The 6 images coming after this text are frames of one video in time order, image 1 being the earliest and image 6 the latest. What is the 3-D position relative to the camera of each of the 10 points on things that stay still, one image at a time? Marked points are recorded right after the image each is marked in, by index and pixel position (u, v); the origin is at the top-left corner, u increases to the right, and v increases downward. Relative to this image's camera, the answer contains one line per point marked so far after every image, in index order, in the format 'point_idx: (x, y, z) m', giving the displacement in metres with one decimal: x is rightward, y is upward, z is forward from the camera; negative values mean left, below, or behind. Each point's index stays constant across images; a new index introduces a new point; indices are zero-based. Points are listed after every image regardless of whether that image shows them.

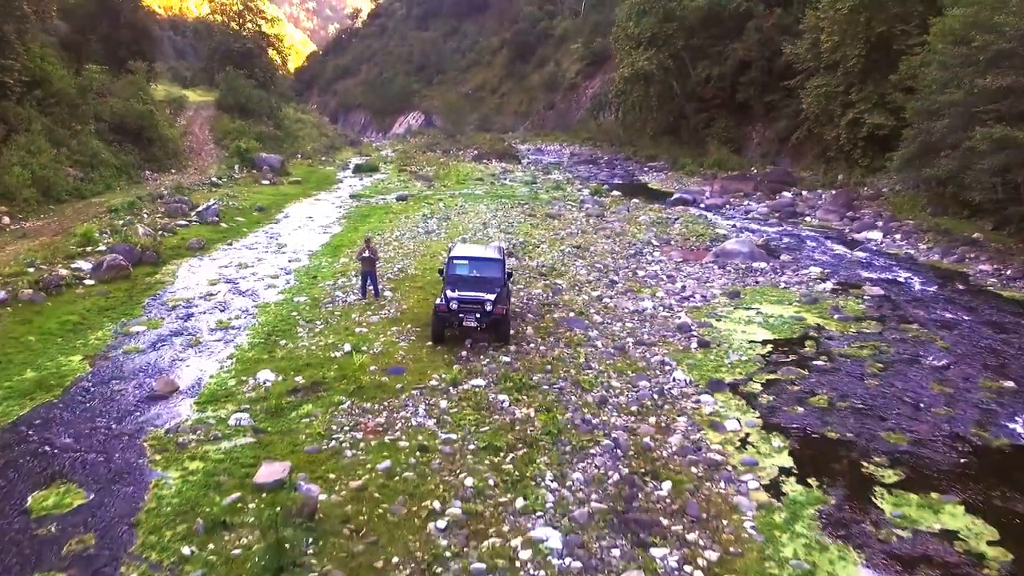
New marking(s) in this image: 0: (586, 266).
0: (+1.5, +0.4, +16.2) m
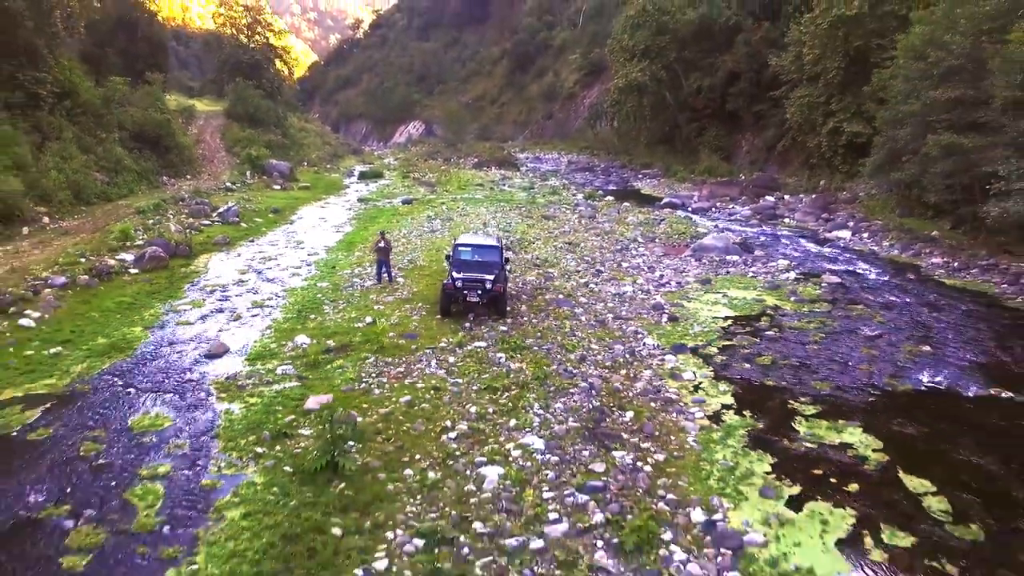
0: (+1.4, +0.7, +18.0) m
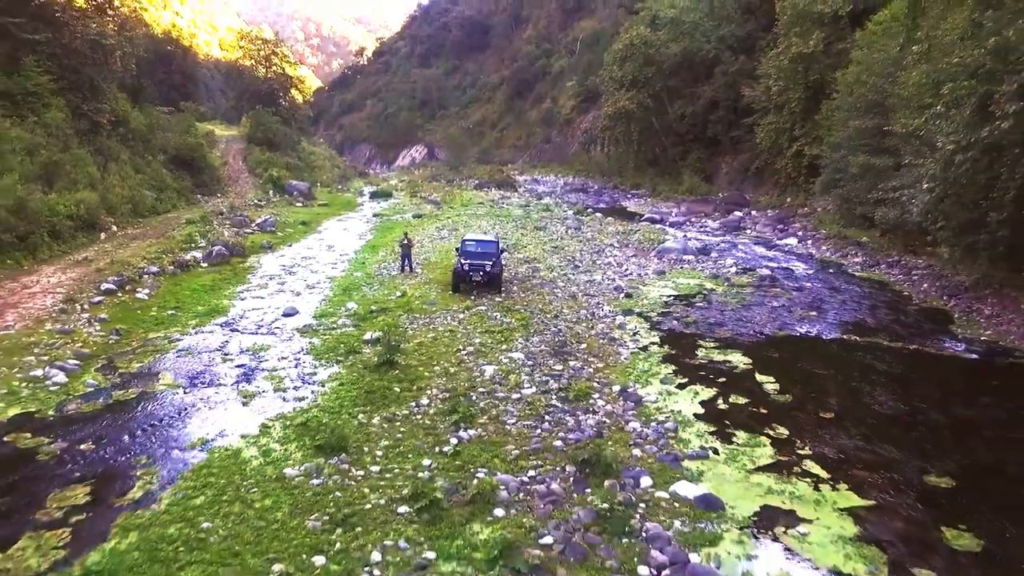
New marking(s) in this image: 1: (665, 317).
0: (+1.3, +0.9, +22.2) m
1: (+2.9, -0.5, +15.4) m
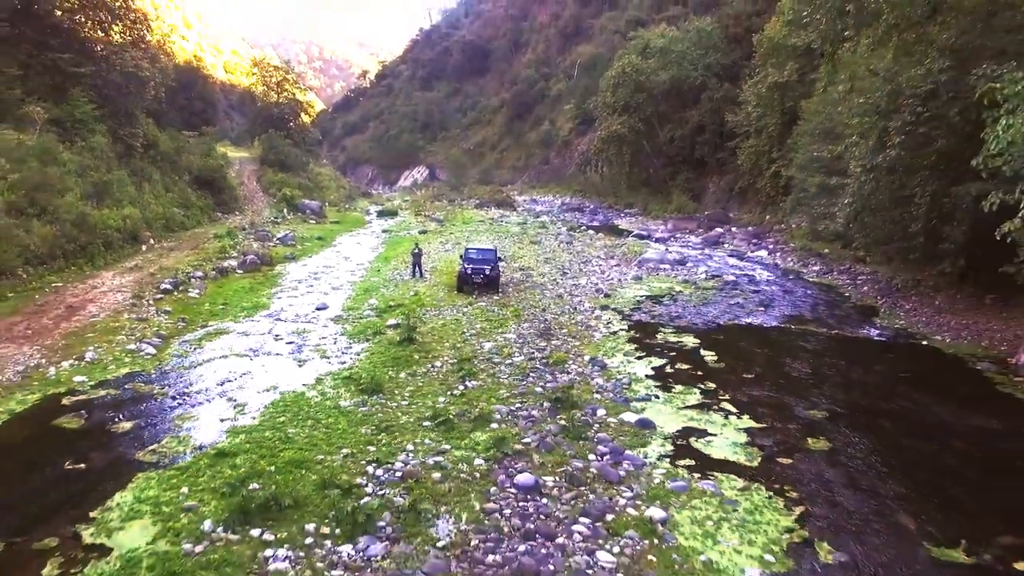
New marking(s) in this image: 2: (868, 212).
0: (+1.2, +0.7, +25.2) m
1: (+2.8, -0.5, +18.4) m
2: (+7.8, +1.7, +17.7) m
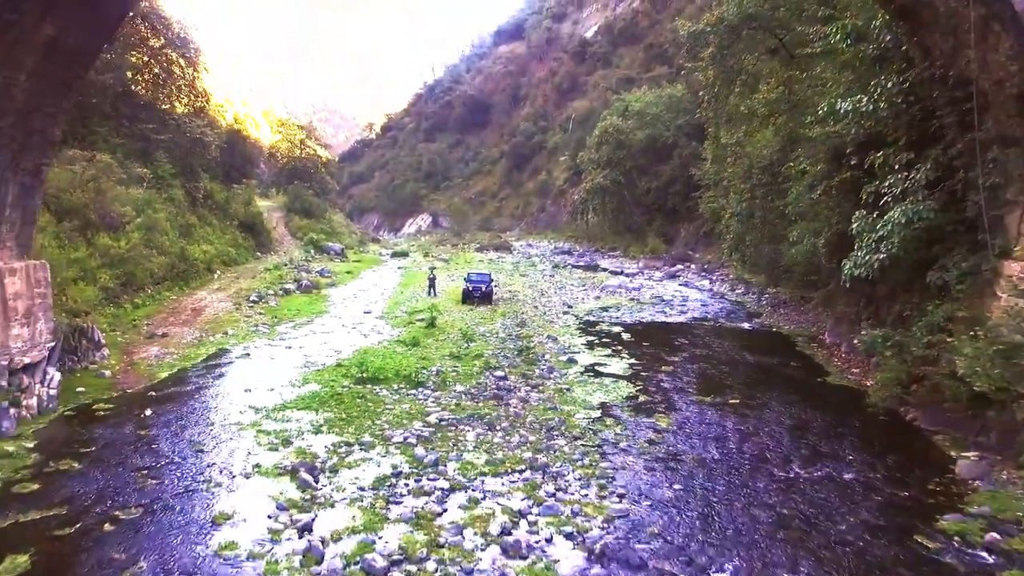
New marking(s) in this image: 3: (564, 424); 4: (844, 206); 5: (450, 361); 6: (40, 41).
0: (+0.8, 0.0, +32.9) m
1: (+2.5, -0.9, +26.0) m
2: (+7.5, +1.4, +25.4) m
3: (+0.8, -2.1, +12.5) m
4: (+6.4, +1.6, +15.7) m
5: (-1.3, -1.6, +17.0) m
6: (-6.3, +3.3, +10.8) m
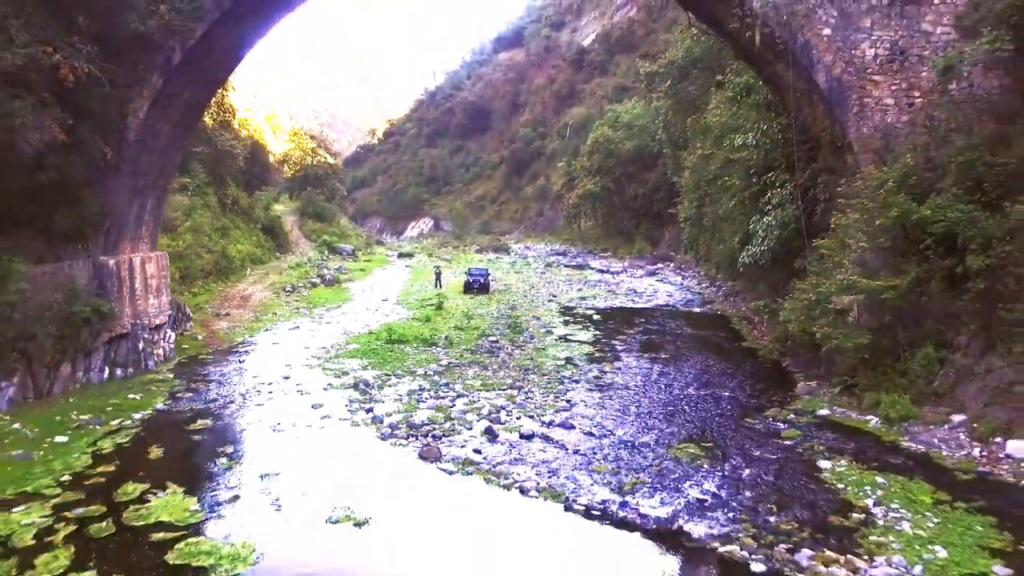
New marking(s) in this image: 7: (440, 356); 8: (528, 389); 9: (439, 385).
0: (+0.6, +0.3, +37.9) m
1: (+2.2, -0.6, +31.0) m
2: (+7.2, +1.7, +30.5) m
3: (+0.5, -1.7, +17.6) m
4: (+6.2, +1.9, +20.8) m
5: (-1.6, -1.2, +22.1) m
6: (-6.6, +3.7, +15.9) m
7: (-1.6, -1.6, +18.1) m
8: (+0.3, -1.9, +15.1) m
9: (-1.4, -1.8, +15.2) m
